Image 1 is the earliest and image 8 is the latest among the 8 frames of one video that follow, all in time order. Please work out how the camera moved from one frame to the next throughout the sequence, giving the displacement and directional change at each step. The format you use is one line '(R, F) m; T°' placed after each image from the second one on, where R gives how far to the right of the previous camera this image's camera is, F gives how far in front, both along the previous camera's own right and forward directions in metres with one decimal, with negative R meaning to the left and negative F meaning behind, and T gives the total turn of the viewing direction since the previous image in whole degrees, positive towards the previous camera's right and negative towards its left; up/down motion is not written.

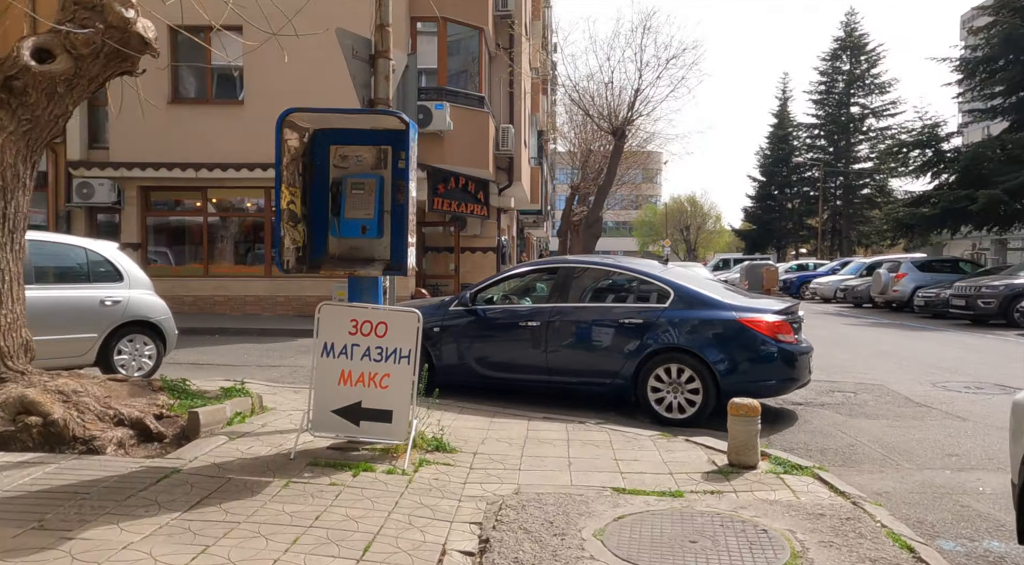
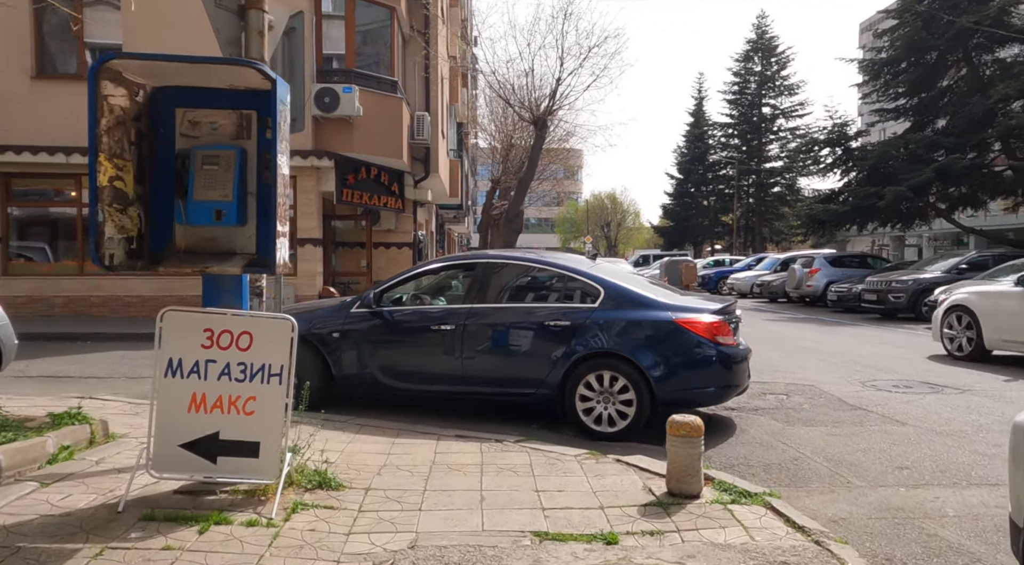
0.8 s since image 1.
(+0.1, +0.8) m; +6°
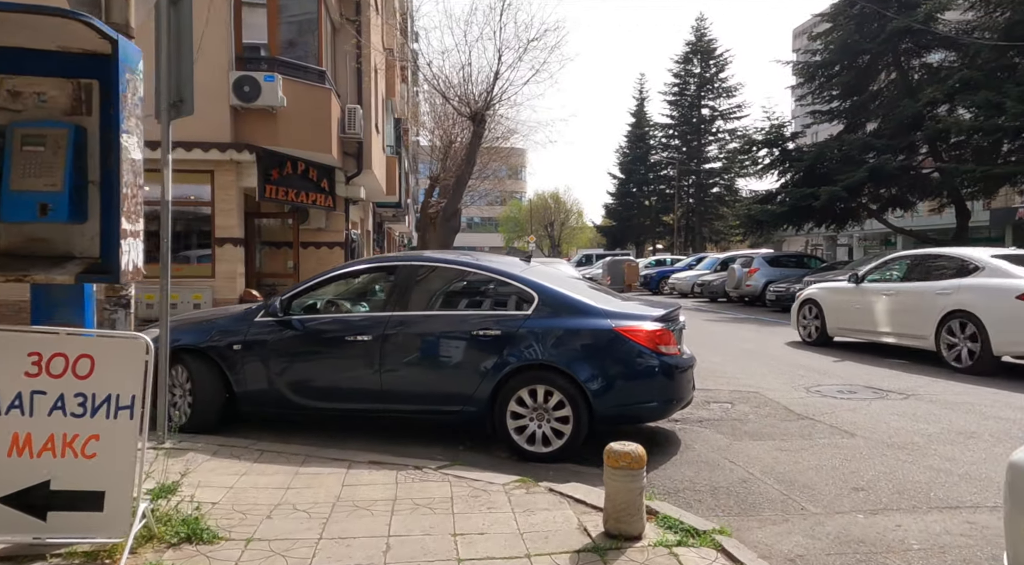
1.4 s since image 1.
(+0.2, +0.6) m; +5°
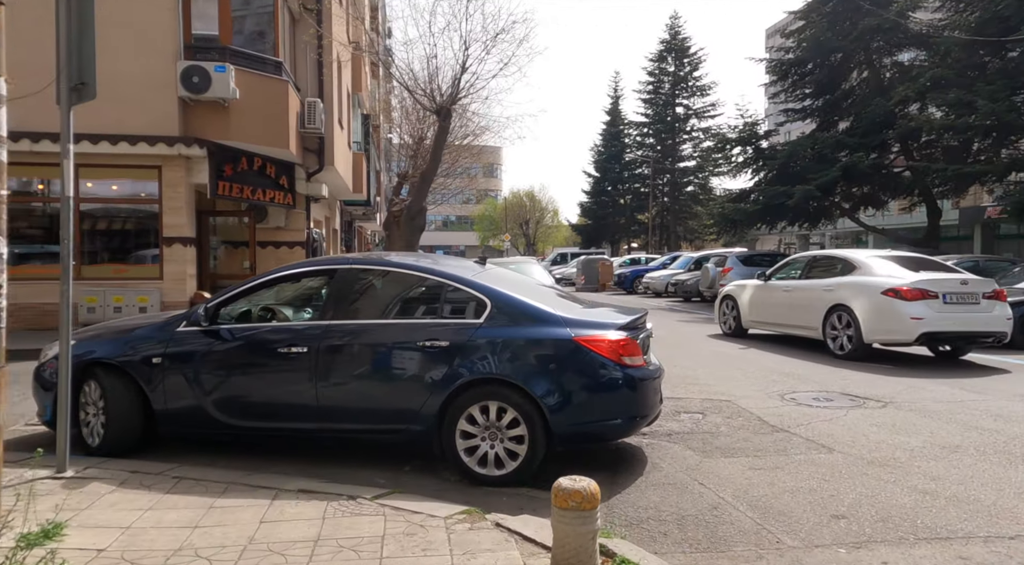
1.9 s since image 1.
(+0.2, +0.5) m; +2°
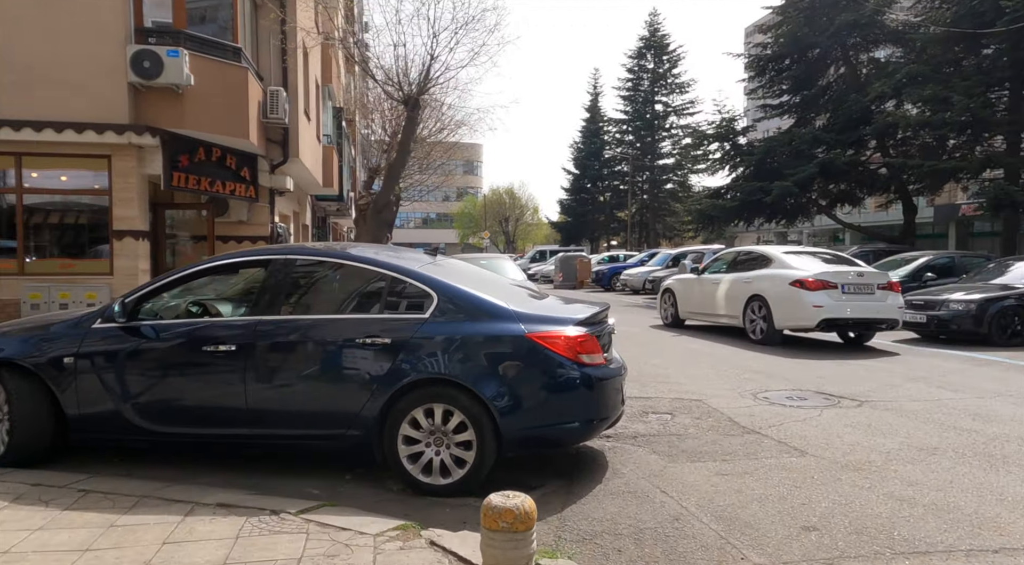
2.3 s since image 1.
(+0.2, +0.4) m; +2°
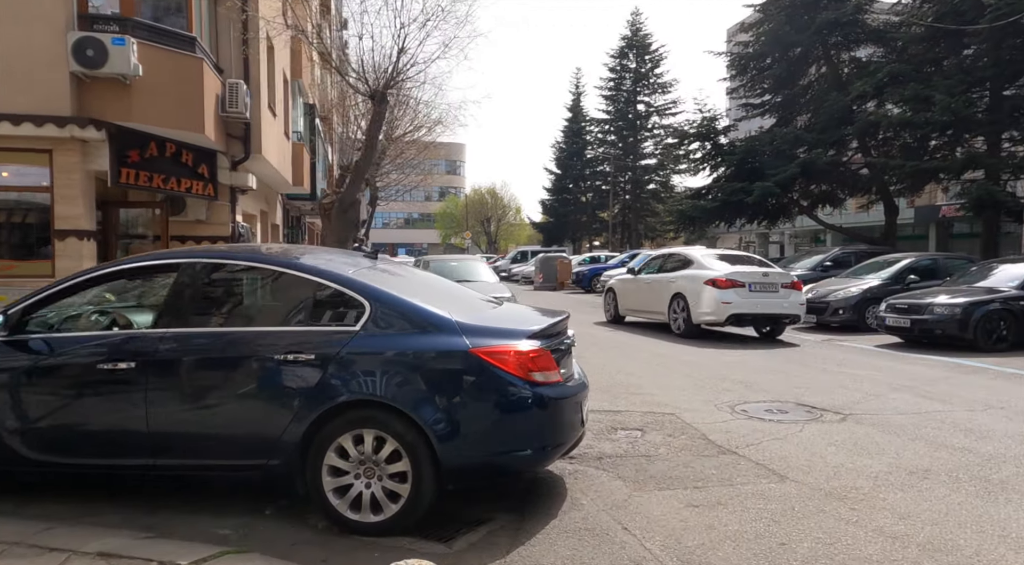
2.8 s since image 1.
(+0.2, +0.5) m; +1°
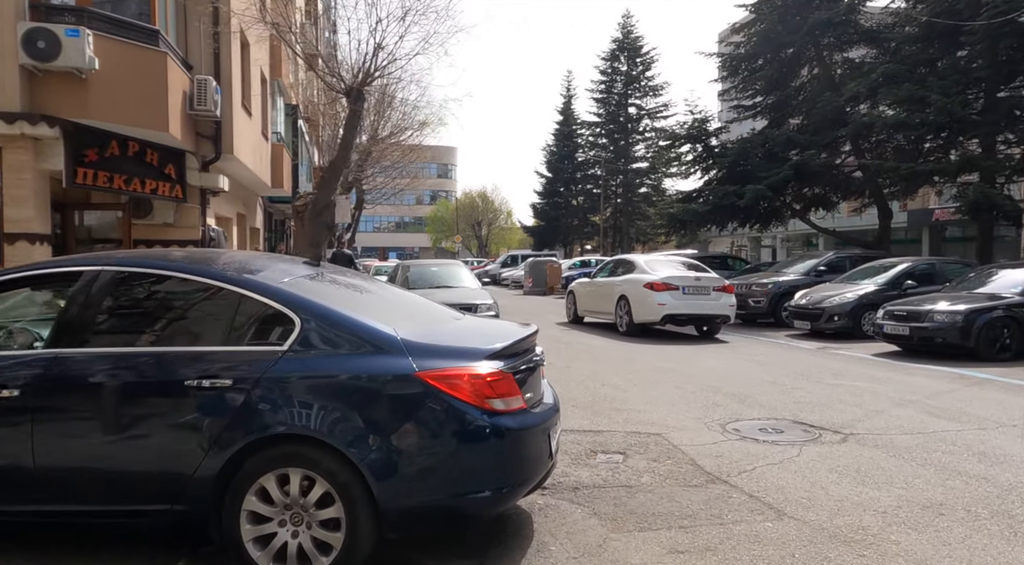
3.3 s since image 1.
(+0.2, +0.5) m; +1°
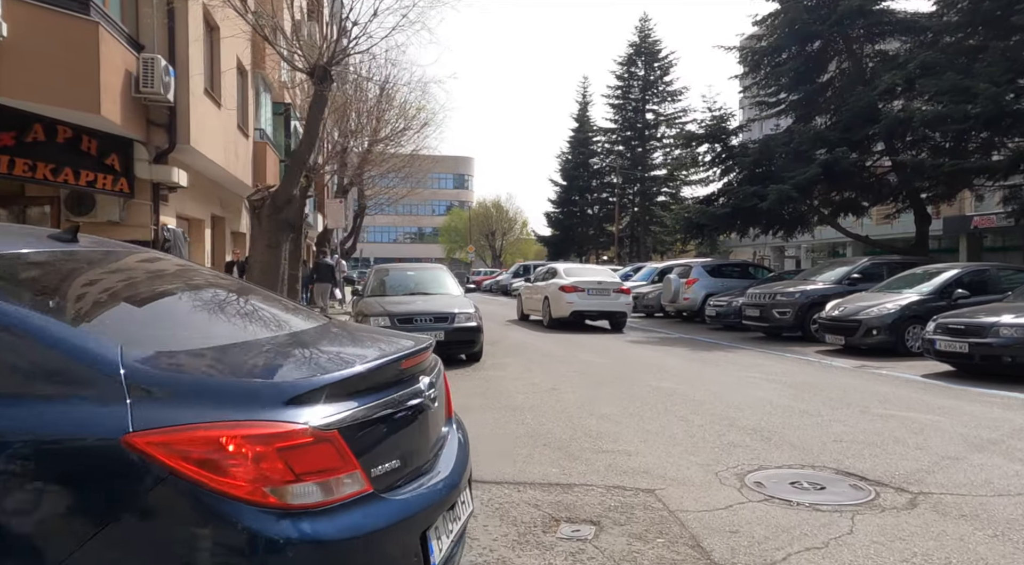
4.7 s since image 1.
(+0.5, +1.6) m; -2°
